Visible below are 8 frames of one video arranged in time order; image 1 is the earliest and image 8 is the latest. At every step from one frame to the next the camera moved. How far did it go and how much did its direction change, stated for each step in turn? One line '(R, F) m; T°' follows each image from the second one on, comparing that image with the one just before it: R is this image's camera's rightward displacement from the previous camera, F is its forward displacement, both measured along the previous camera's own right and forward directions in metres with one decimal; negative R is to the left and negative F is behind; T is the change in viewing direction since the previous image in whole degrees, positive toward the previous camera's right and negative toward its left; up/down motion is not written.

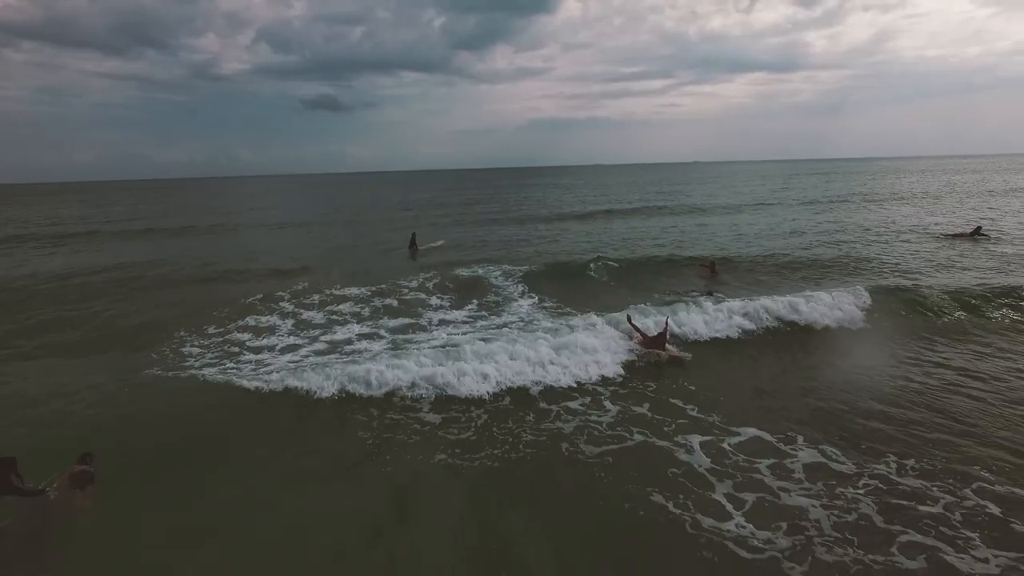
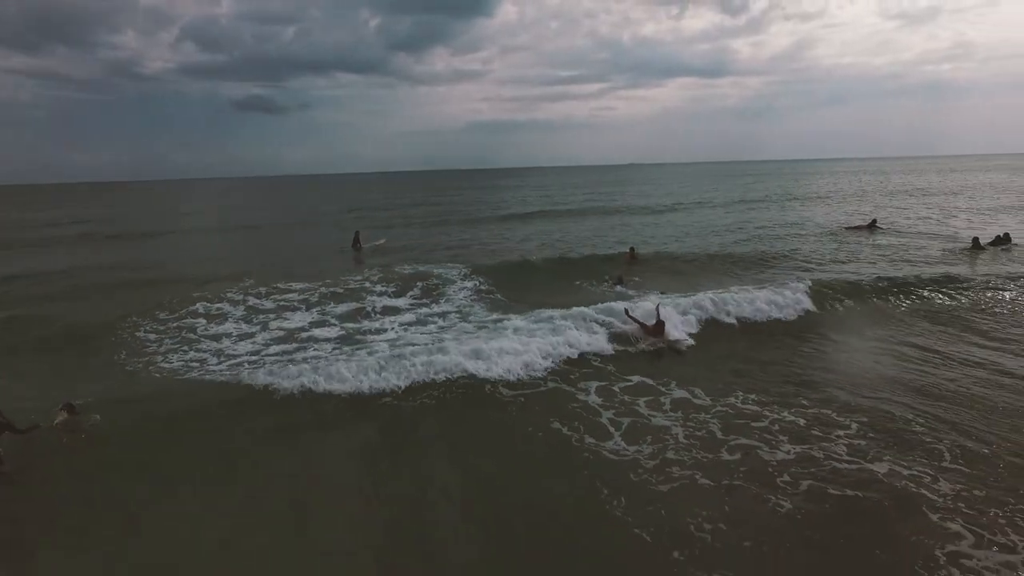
(0.0, -0.3) m; +5°
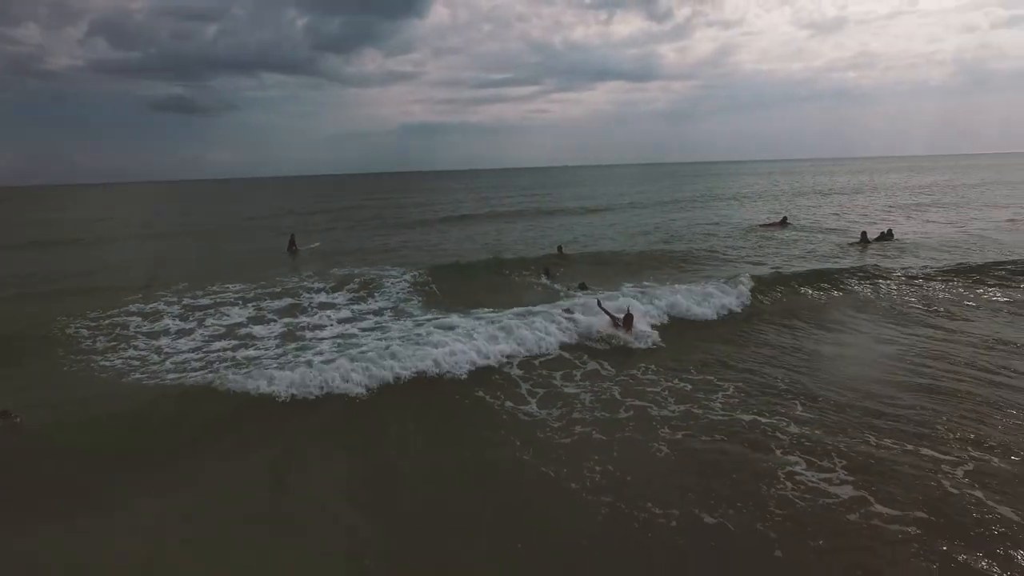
(0.0, -0.2) m; +6°
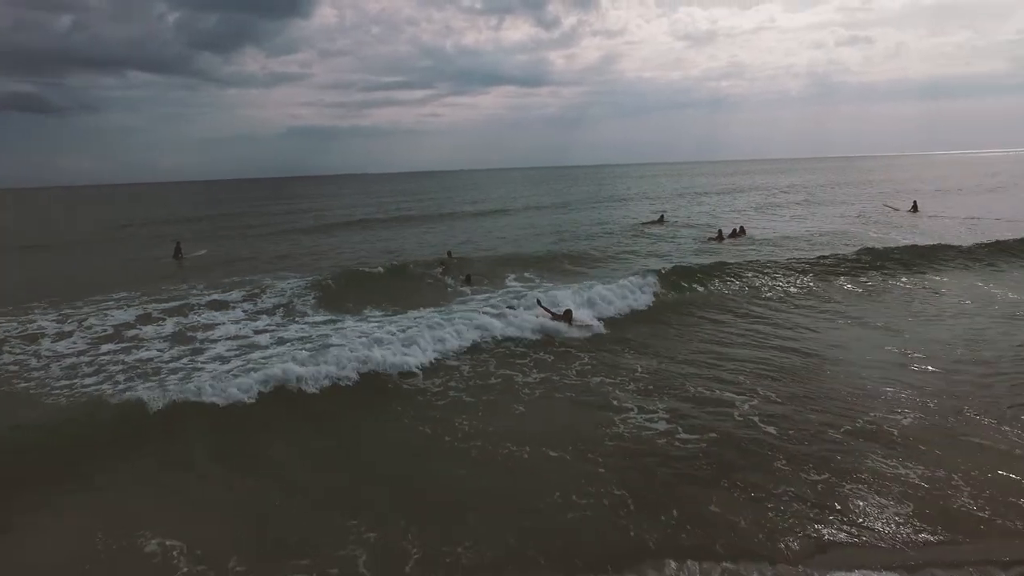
(0.0, -0.2) m; +9°
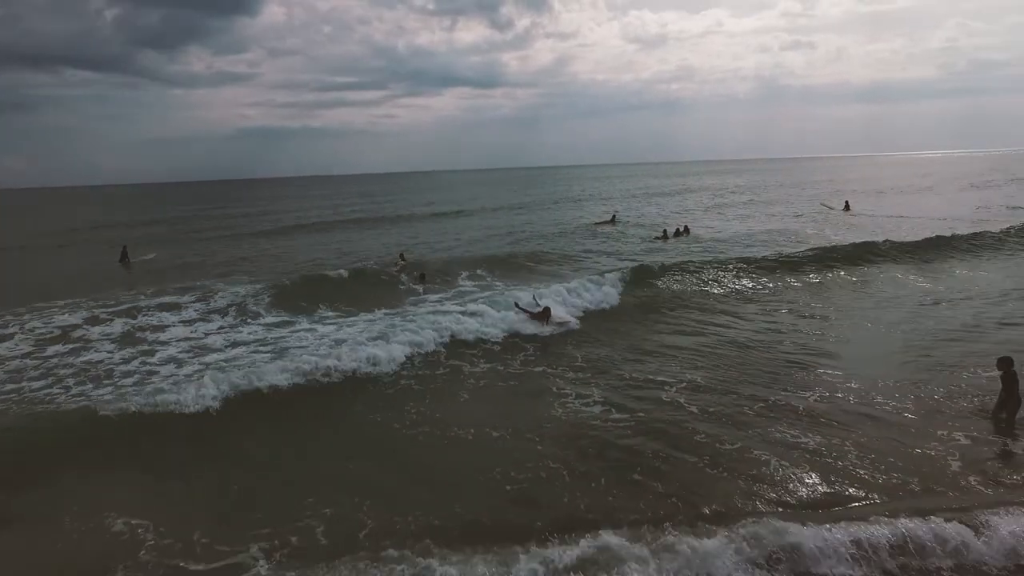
(-0.6, +1.1) m; -18°
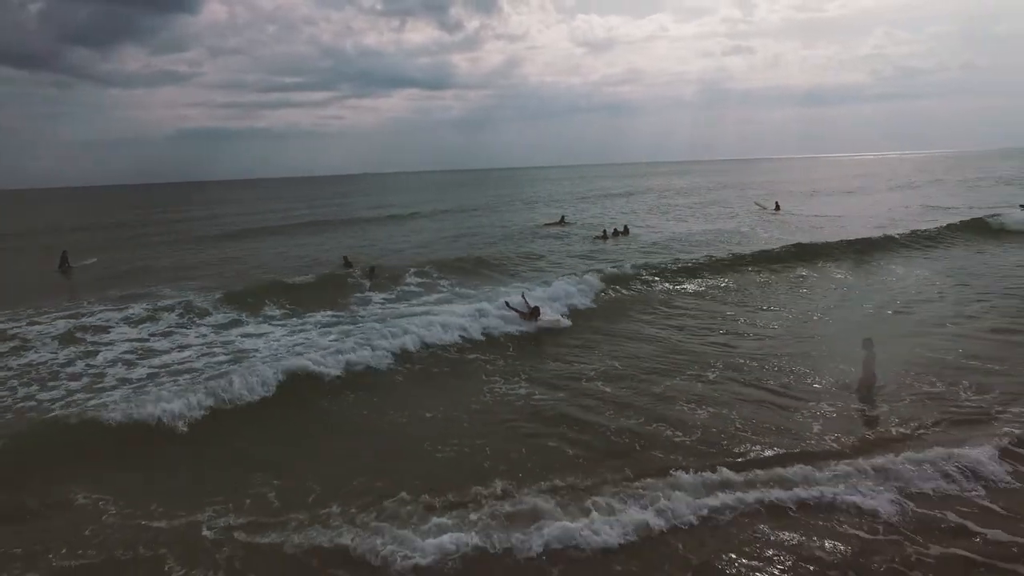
(+0.6, -1.2) m; +4°
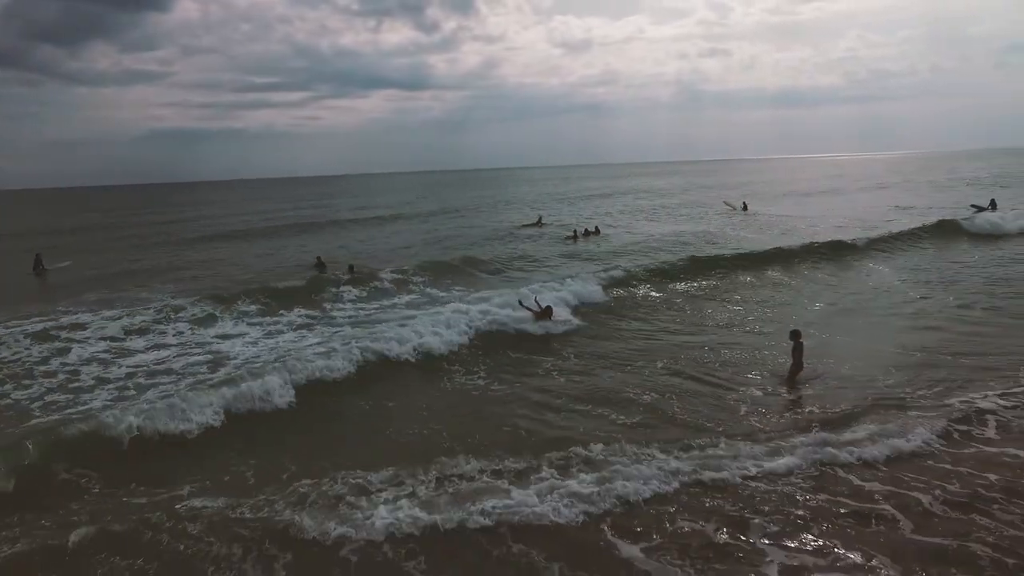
(-1.3, +1.0) m; +2°
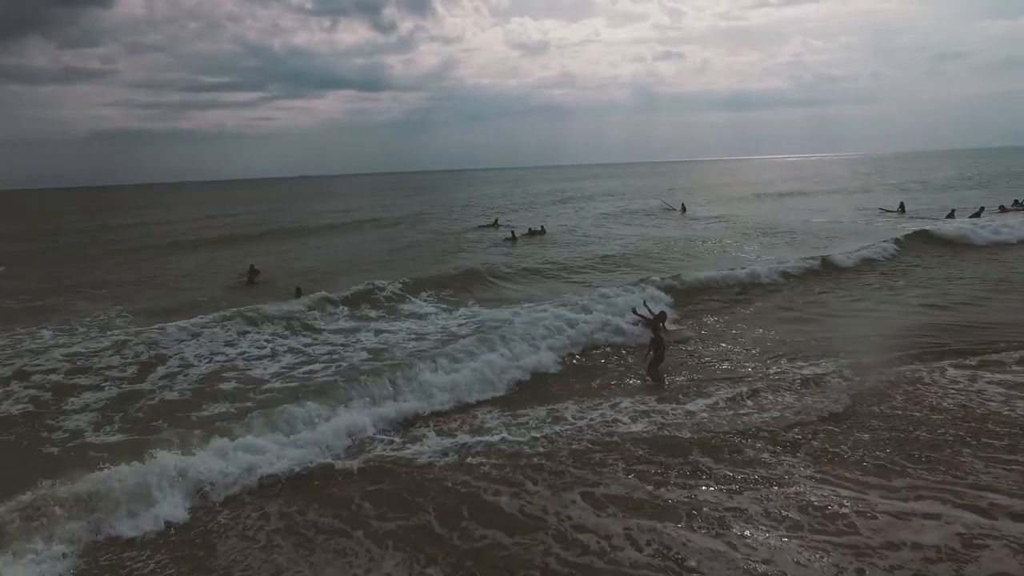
(+0.7, -1.0) m; +4°
